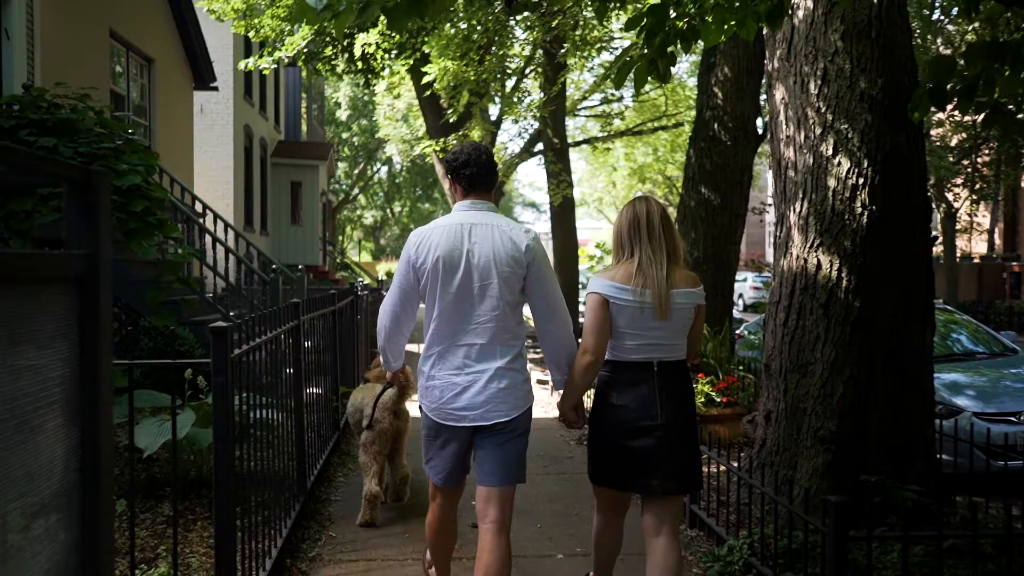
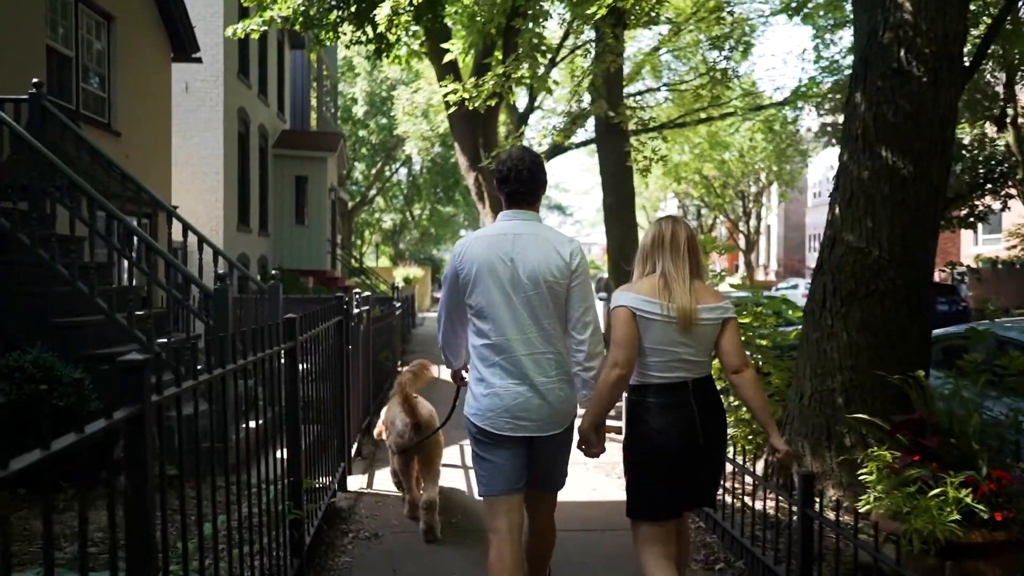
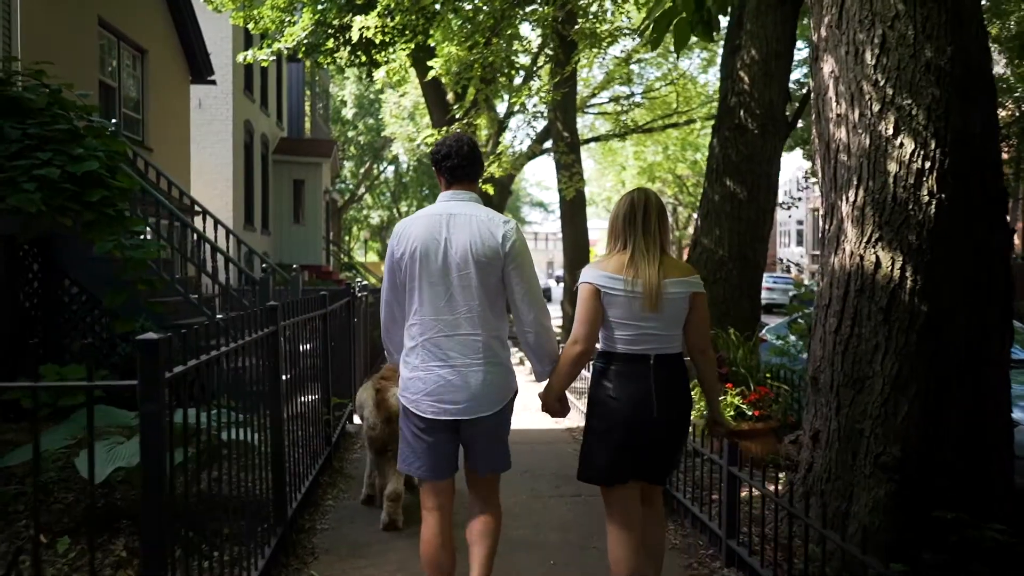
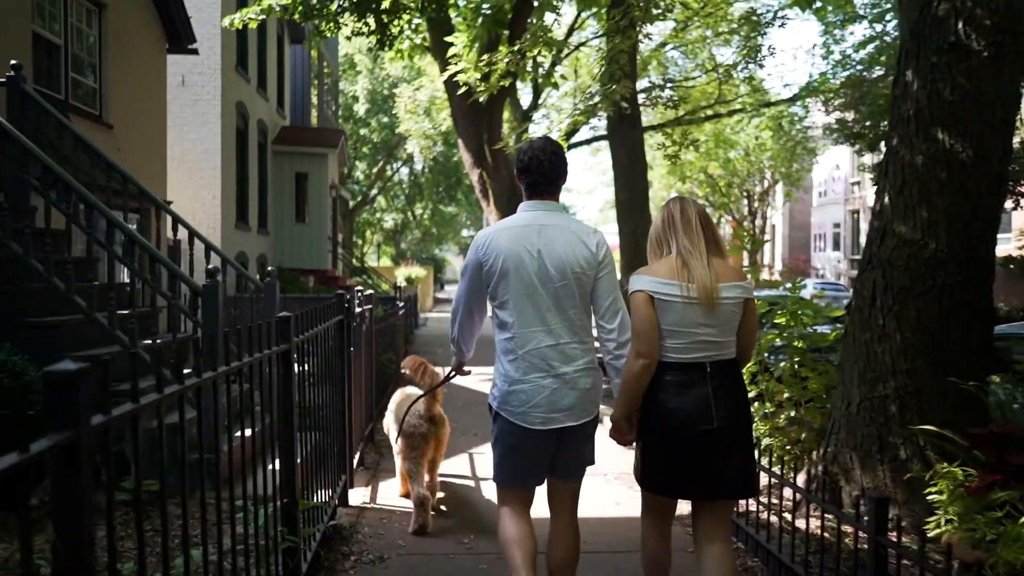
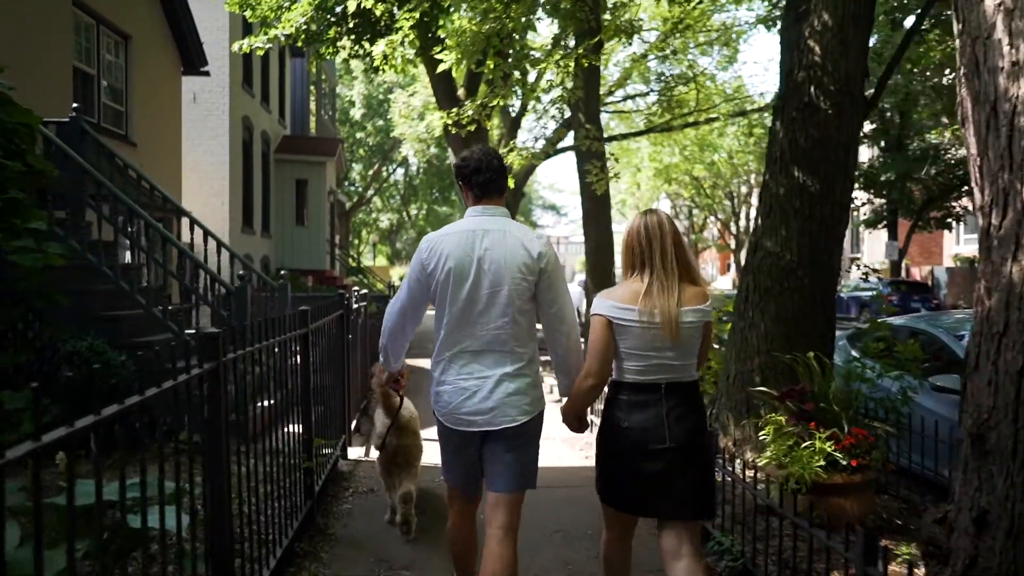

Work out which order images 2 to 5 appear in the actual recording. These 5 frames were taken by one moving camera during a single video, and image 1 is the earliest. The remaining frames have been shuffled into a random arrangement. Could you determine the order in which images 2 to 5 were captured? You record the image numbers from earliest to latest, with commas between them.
3, 5, 2, 4
